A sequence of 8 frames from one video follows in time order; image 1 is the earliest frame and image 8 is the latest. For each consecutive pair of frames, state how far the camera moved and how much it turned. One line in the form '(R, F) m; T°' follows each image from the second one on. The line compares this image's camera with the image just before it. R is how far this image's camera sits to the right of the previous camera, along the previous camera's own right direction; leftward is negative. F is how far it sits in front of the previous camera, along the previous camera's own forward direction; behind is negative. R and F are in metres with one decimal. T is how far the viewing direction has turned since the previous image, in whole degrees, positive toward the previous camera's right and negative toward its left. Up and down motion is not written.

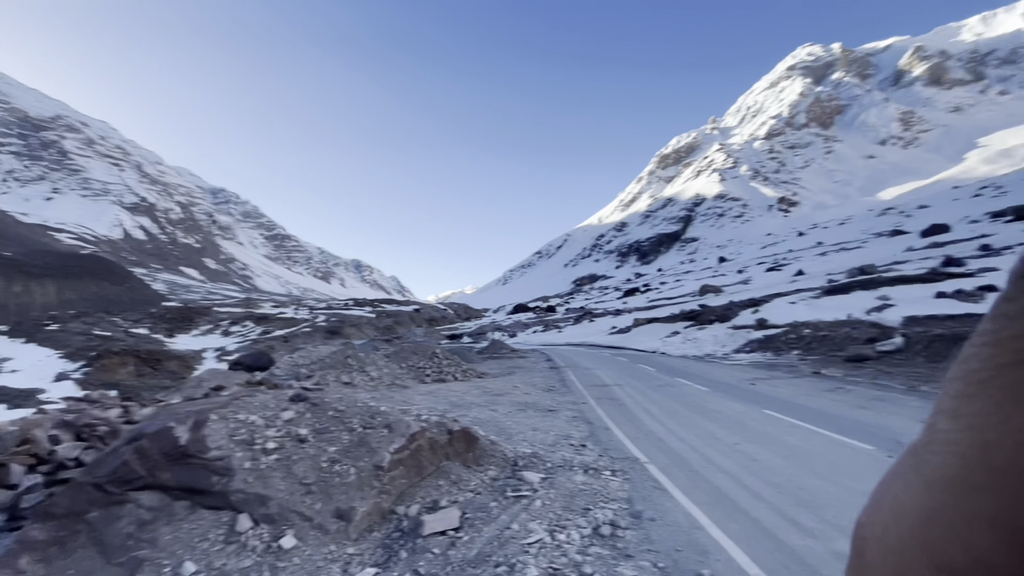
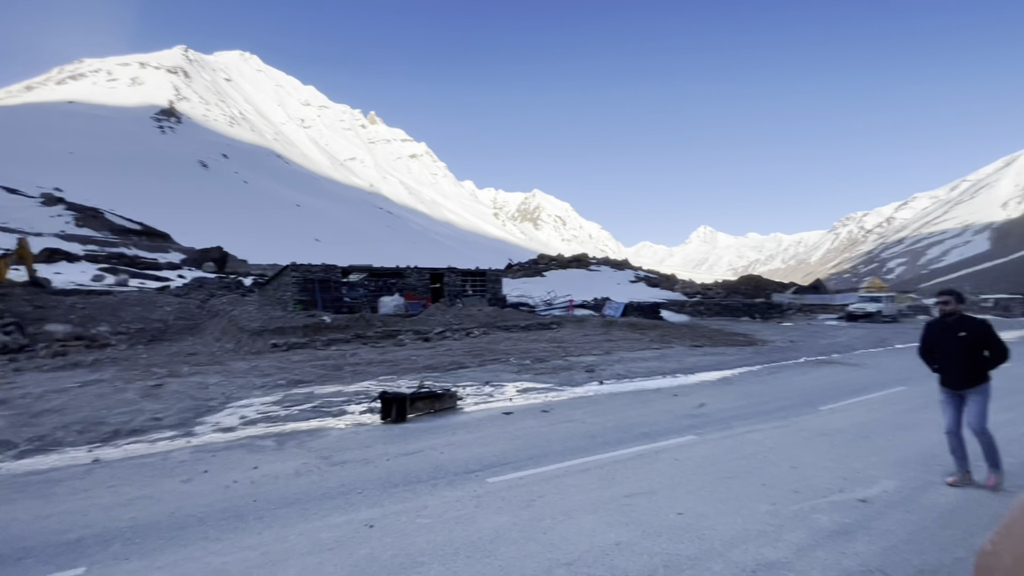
(+0.4, -0.6) m; -36°
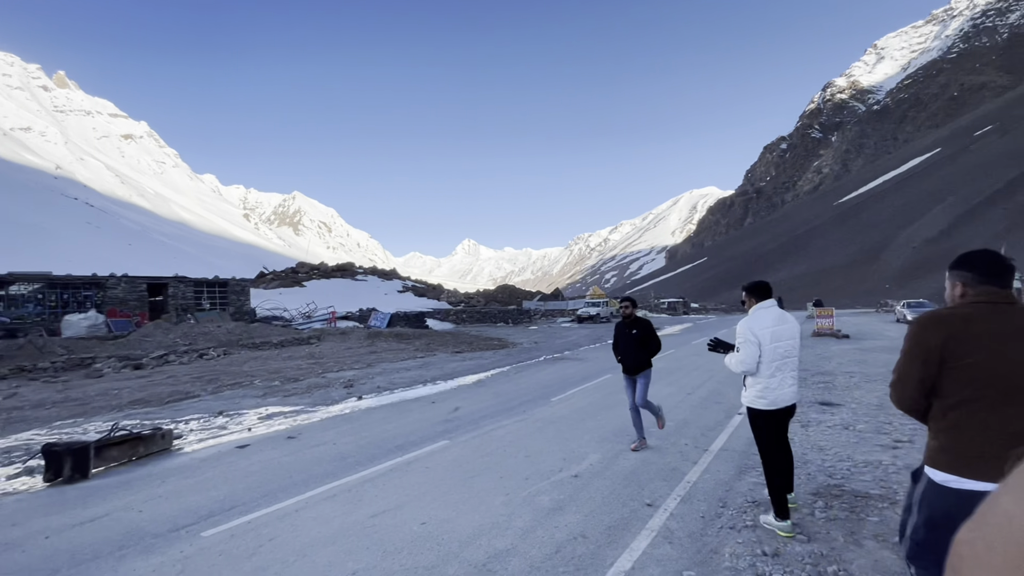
(+0.2, 0.0) m; +24°
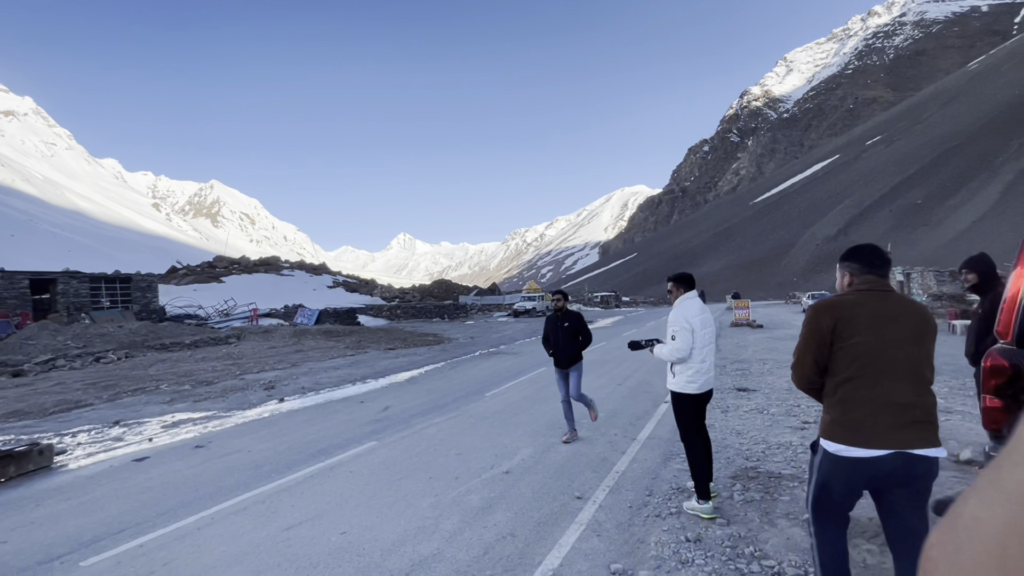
(+0.1, +0.1) m; +7°
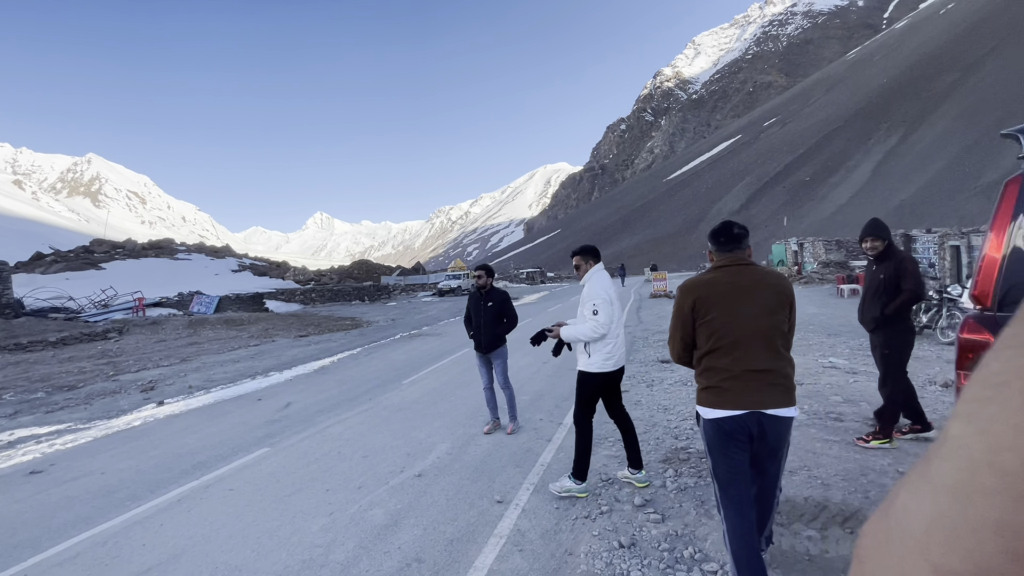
(+0.2, +0.7) m; +8°
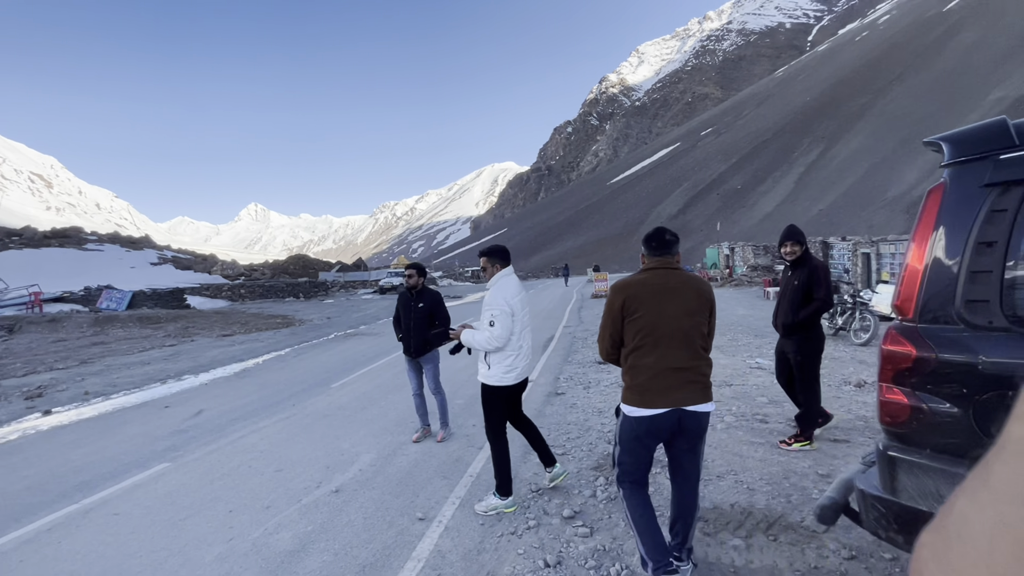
(+0.1, +0.2) m; +6°
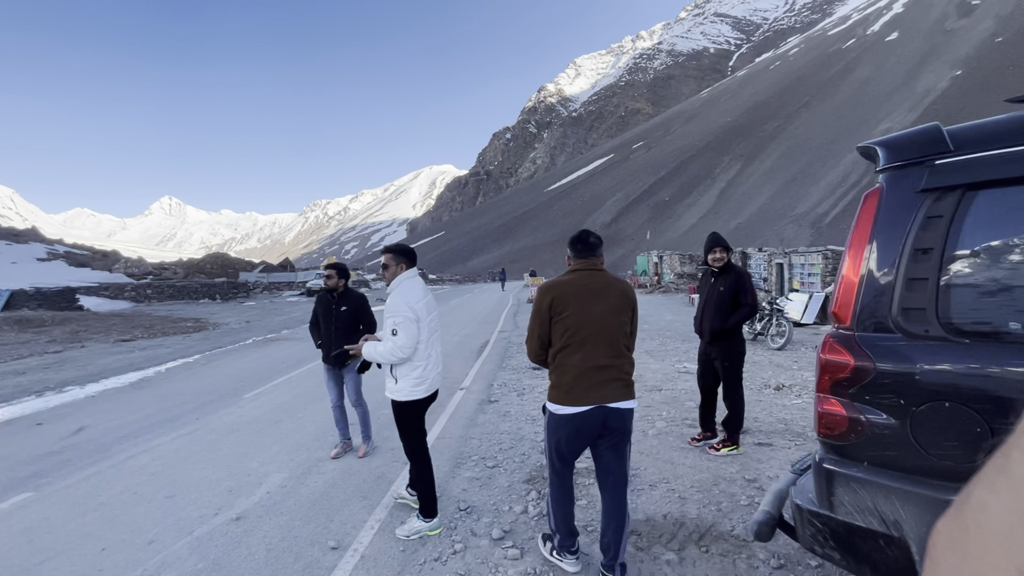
(+0.1, +0.3) m; +7°
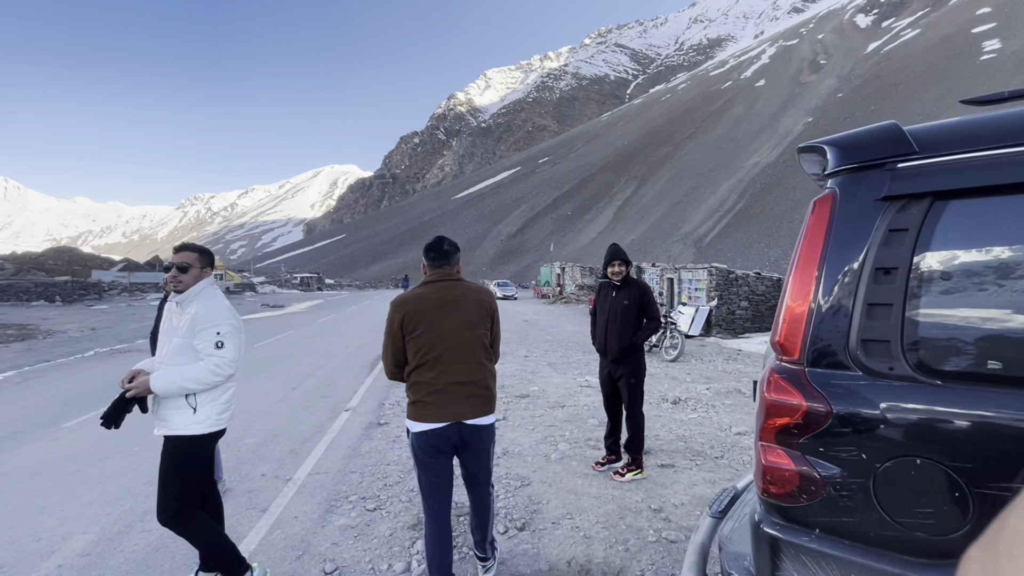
(+0.1, +0.7) m; +10°
